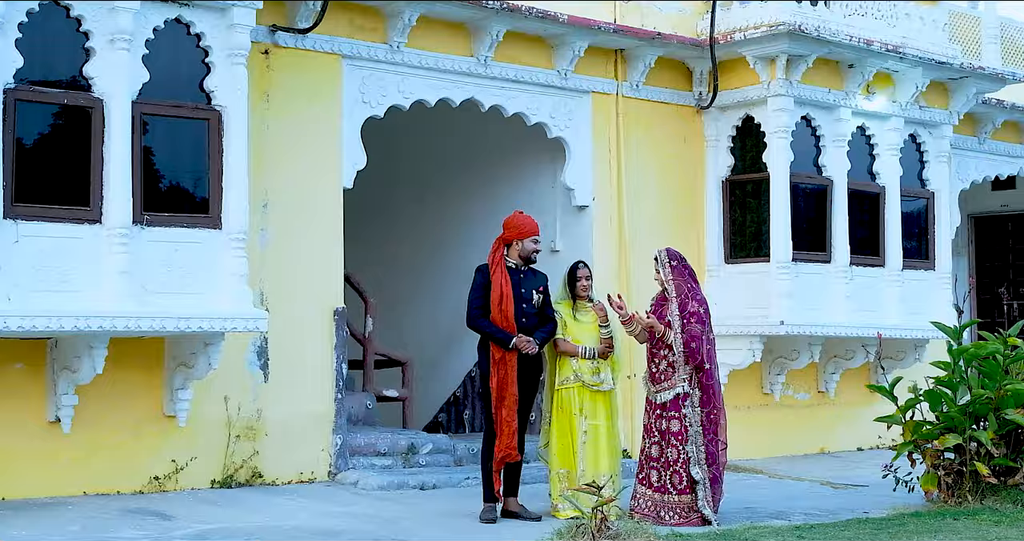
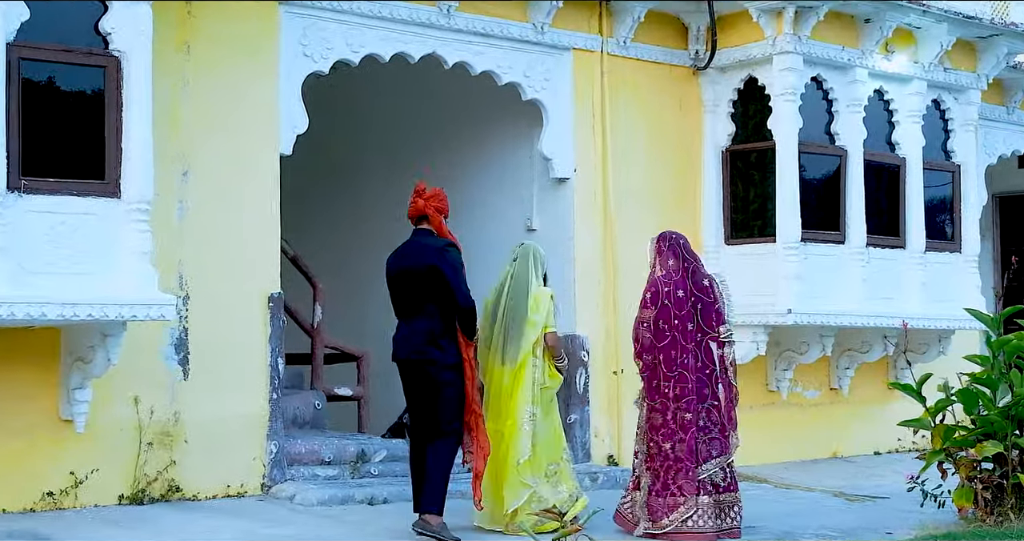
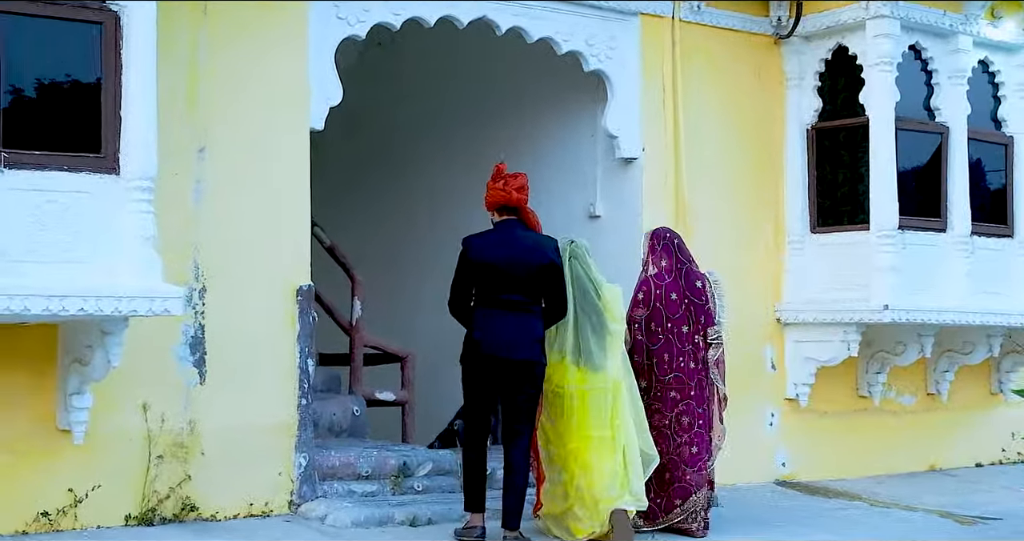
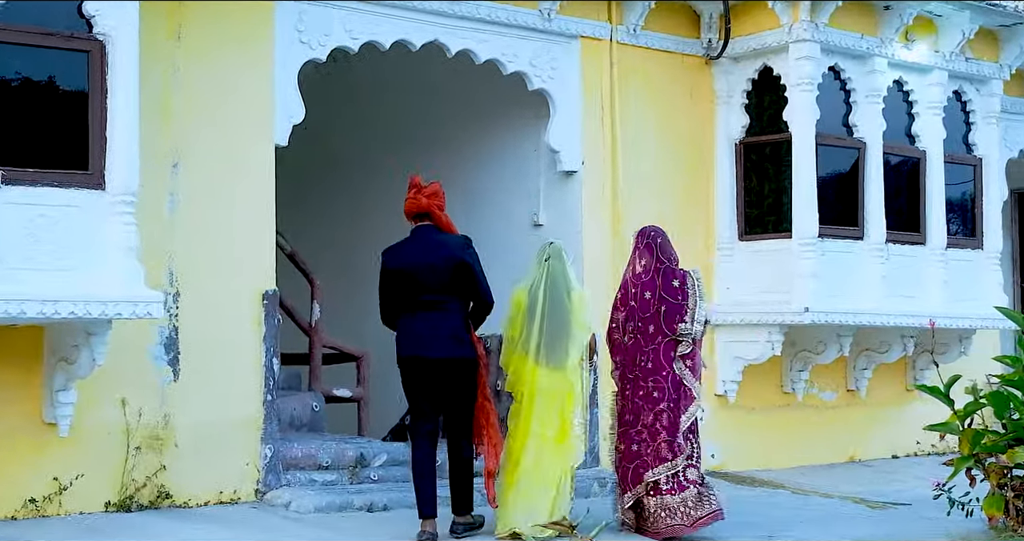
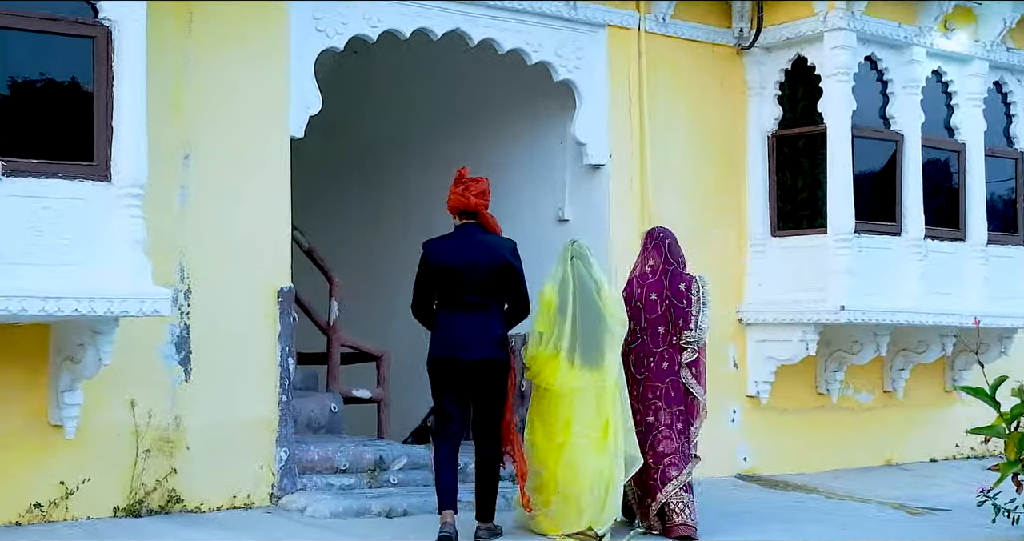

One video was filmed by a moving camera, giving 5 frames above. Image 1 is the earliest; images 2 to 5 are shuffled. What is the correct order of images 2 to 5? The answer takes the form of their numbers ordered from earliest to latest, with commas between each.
2, 4, 5, 3
